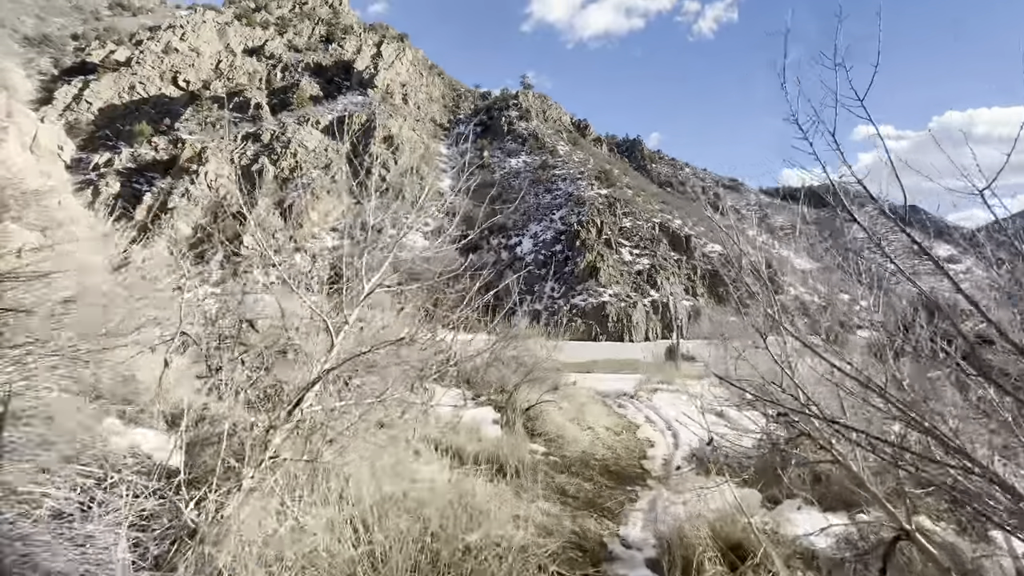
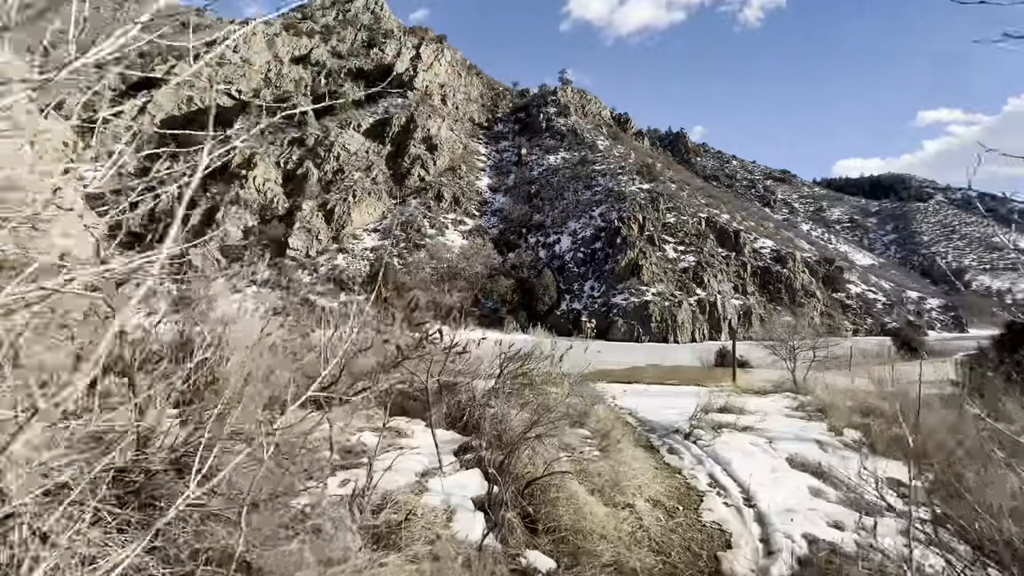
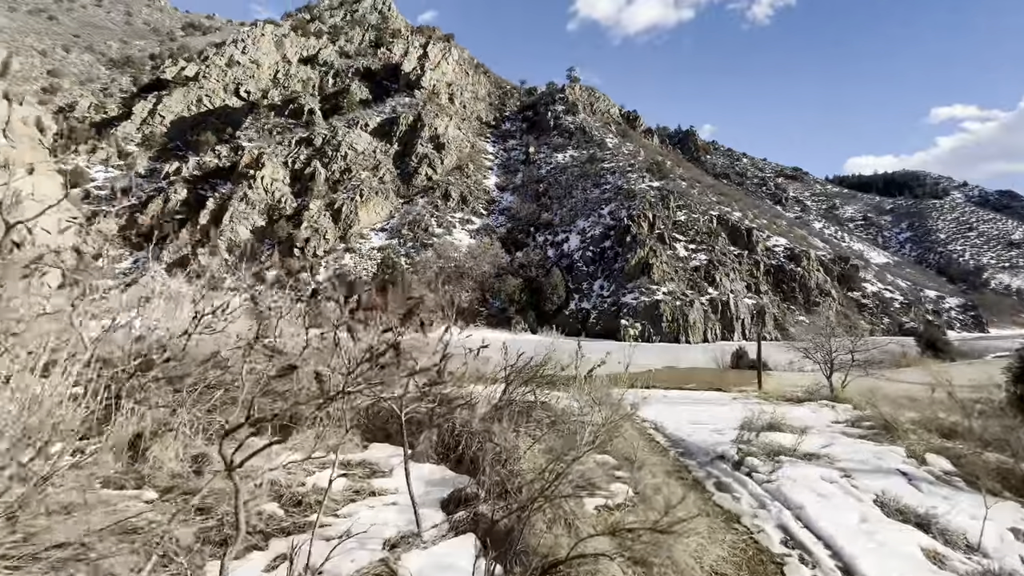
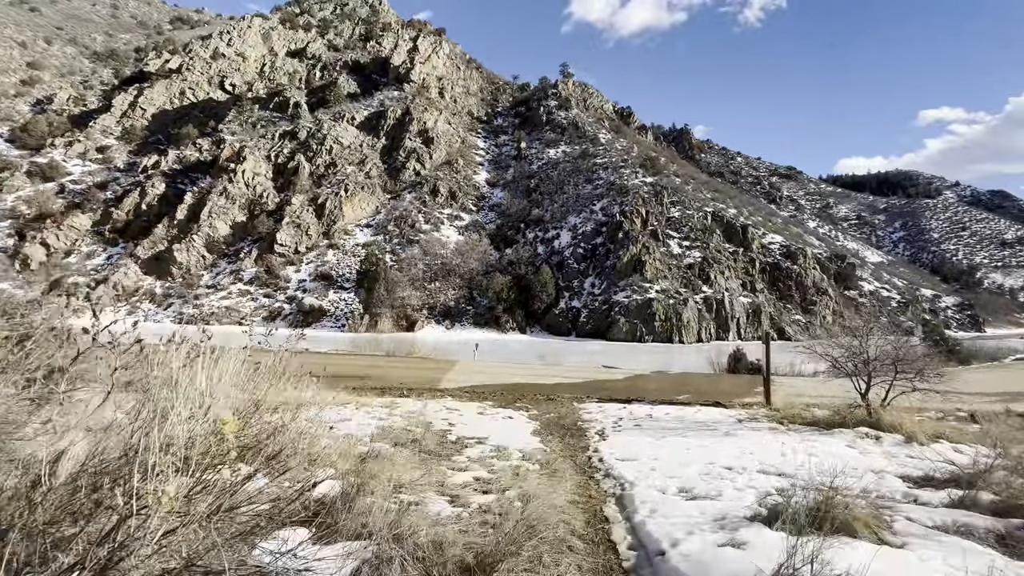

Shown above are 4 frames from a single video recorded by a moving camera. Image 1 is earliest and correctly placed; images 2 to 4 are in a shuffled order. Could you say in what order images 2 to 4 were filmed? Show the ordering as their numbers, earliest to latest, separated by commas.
2, 3, 4
